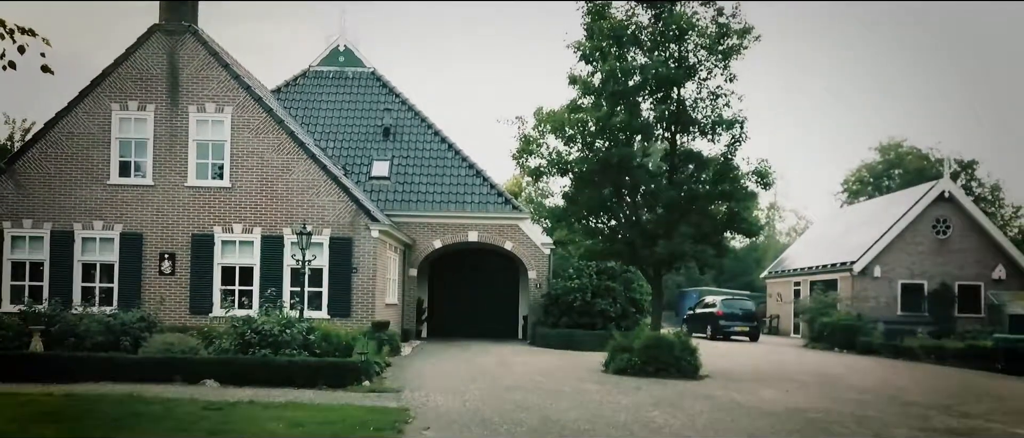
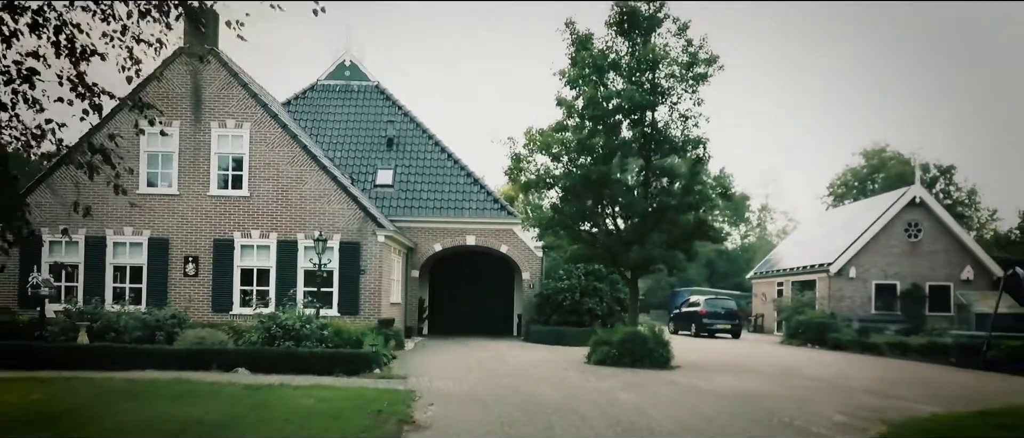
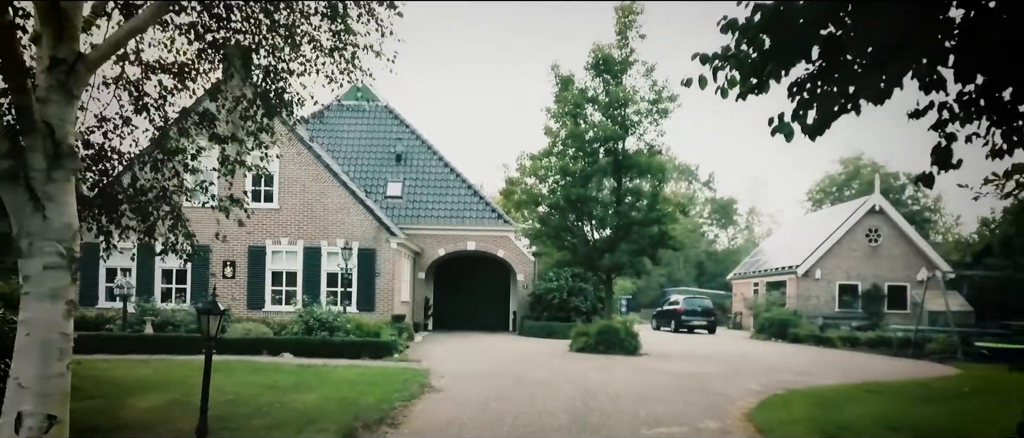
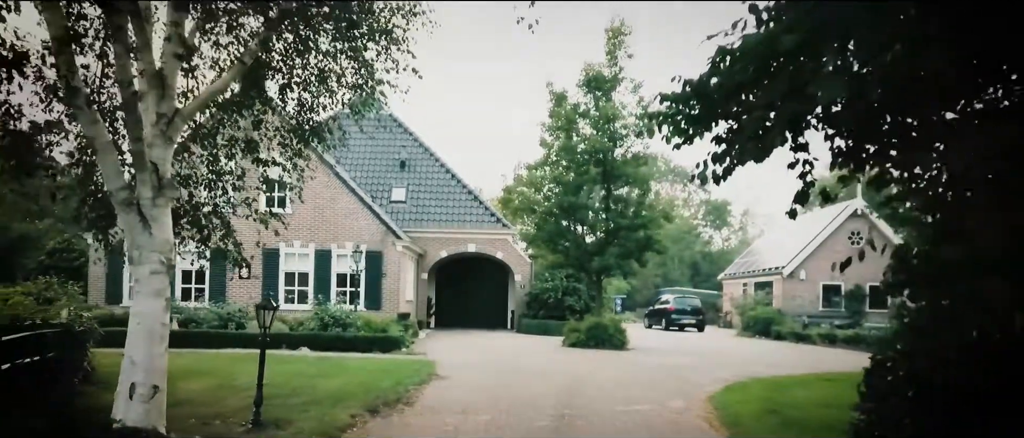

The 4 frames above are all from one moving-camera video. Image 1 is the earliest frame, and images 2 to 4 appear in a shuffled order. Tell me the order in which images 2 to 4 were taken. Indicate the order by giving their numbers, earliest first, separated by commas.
2, 3, 4
